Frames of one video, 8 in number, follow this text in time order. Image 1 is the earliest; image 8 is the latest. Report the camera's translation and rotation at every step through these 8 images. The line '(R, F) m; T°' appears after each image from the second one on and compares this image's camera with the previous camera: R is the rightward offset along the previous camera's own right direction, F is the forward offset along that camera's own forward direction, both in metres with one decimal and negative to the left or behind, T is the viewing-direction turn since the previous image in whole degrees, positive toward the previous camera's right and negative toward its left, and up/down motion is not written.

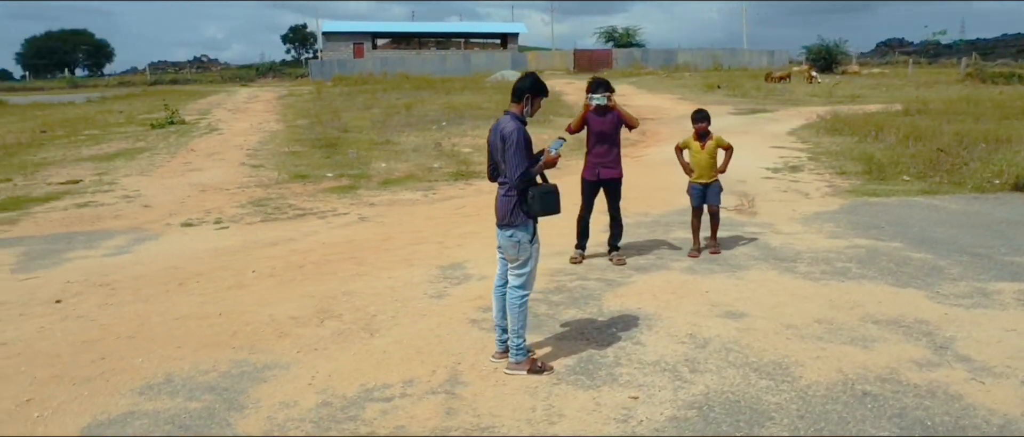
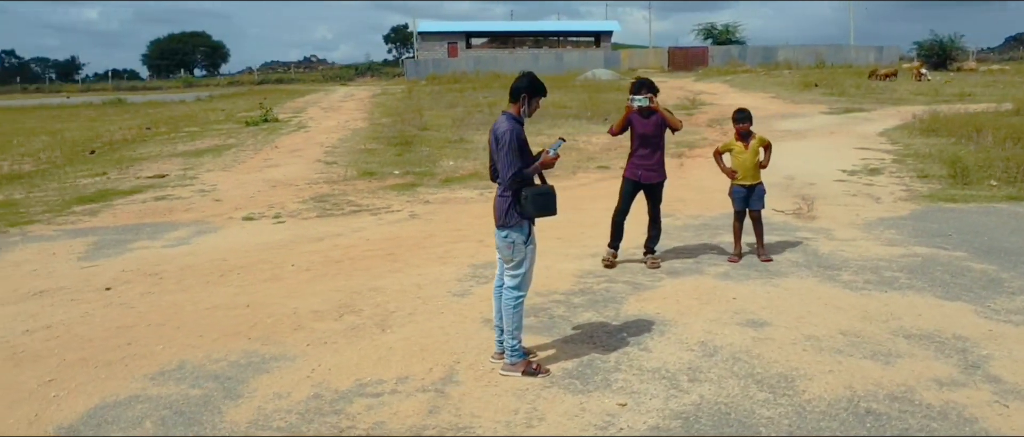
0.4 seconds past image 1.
(+0.6, +0.1) m; -7°
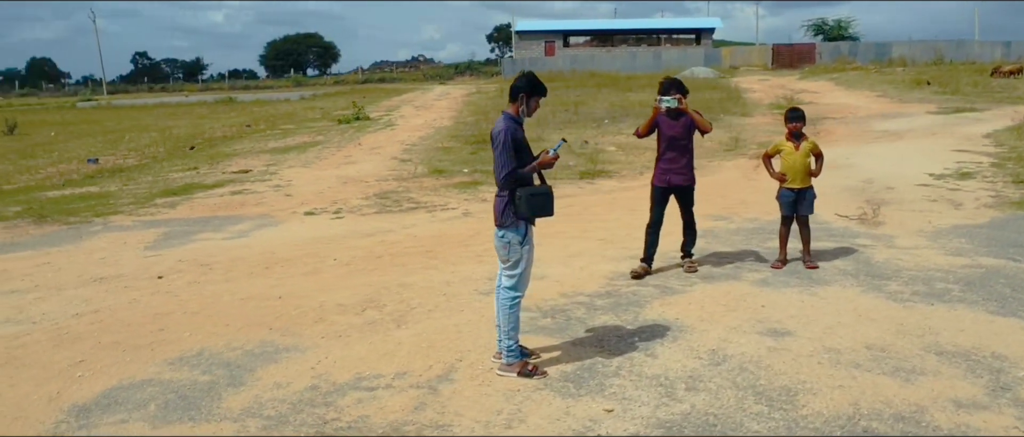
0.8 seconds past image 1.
(+0.6, +0.1) m; -7°
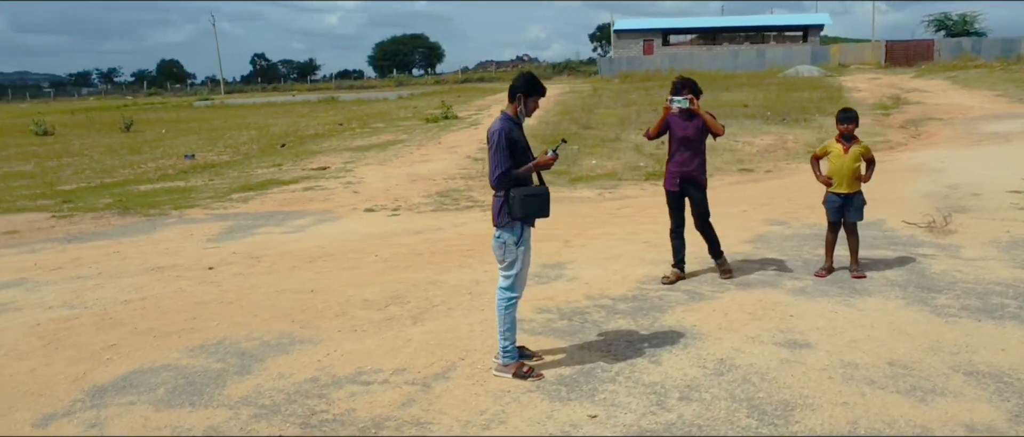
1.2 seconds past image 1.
(+0.6, +0.1) m; -7°
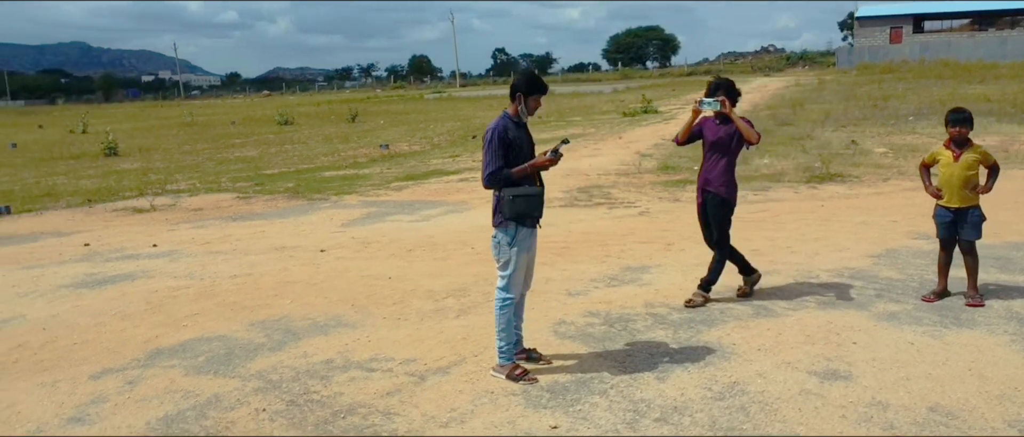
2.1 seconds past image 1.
(+1.3, +0.3) m; -16°
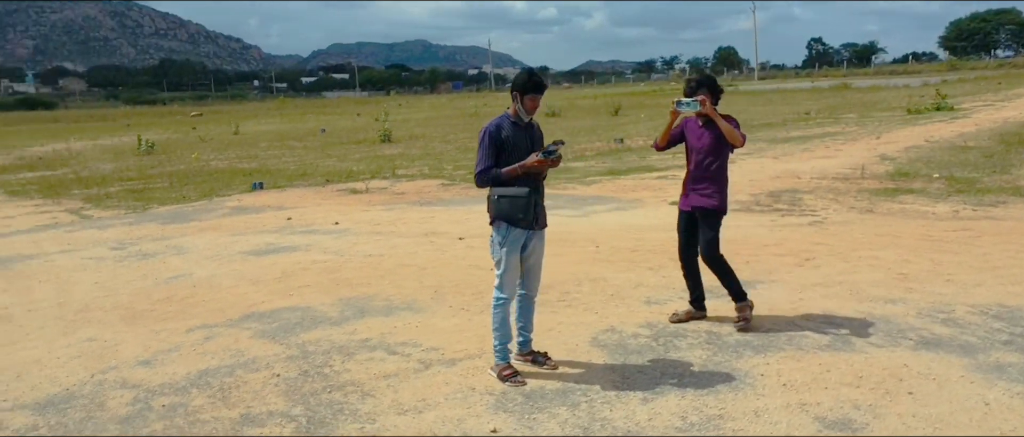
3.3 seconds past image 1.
(+1.7, +0.4) m; -21°
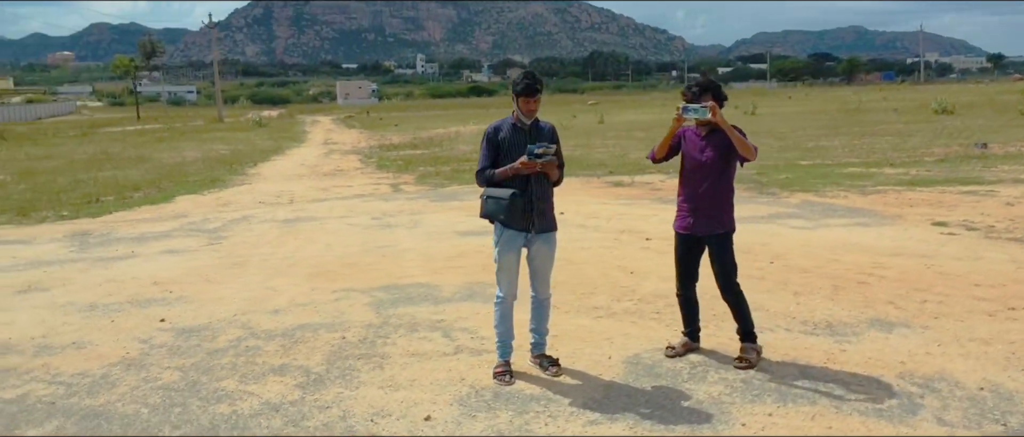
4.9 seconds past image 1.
(+2.3, +0.5) m; -29°
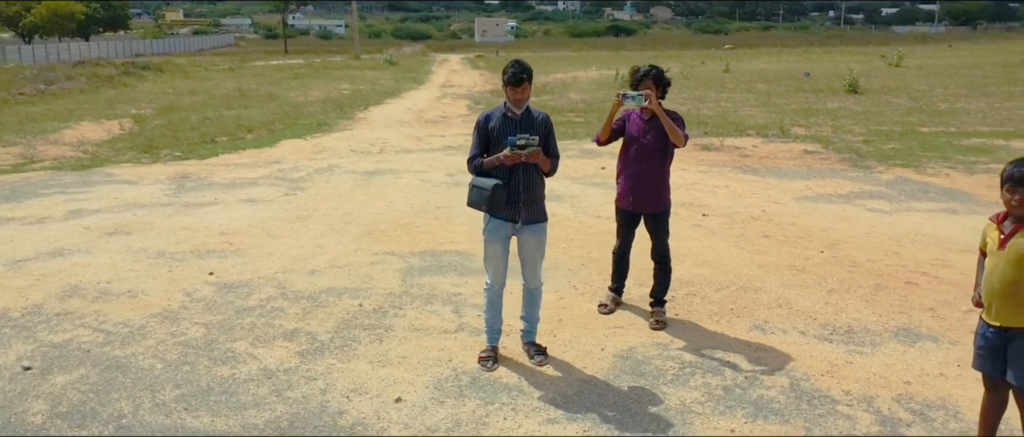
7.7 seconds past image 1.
(+0.8, +0.1) m; -9°
